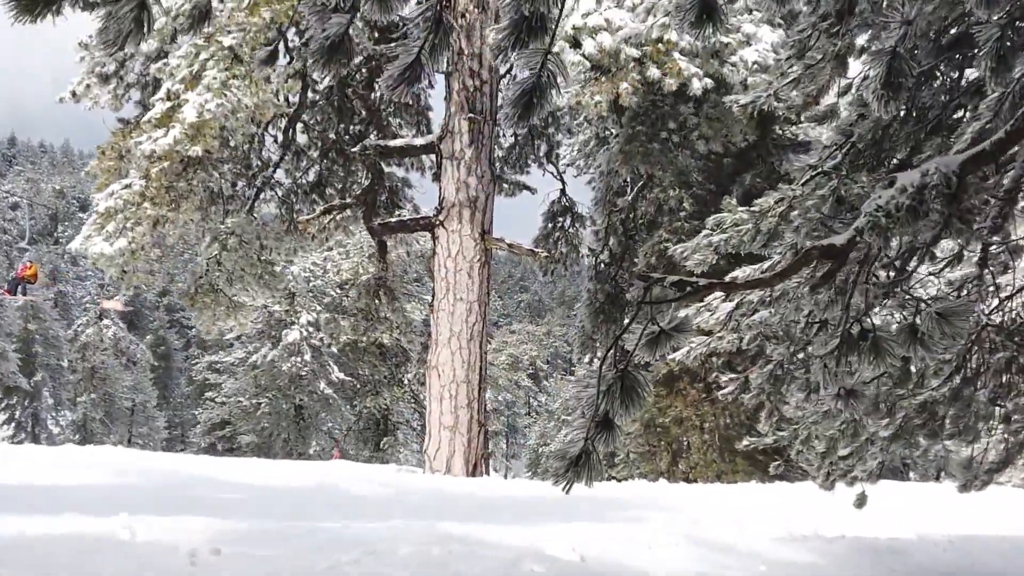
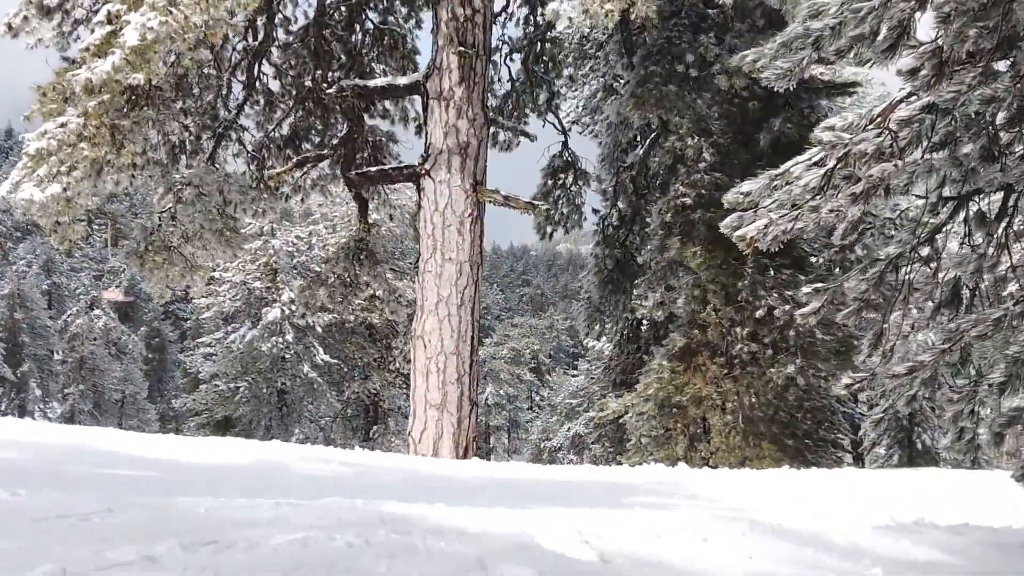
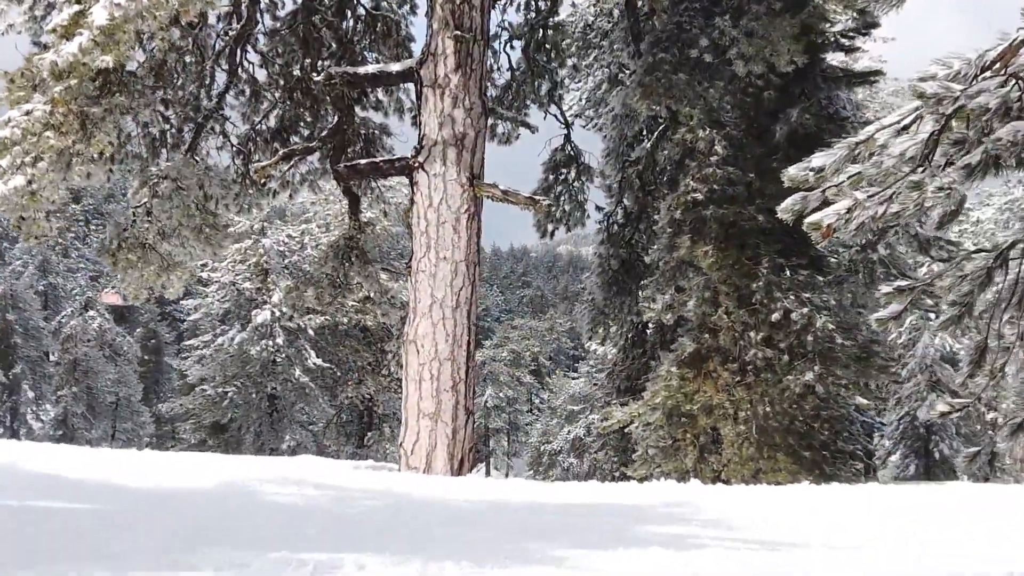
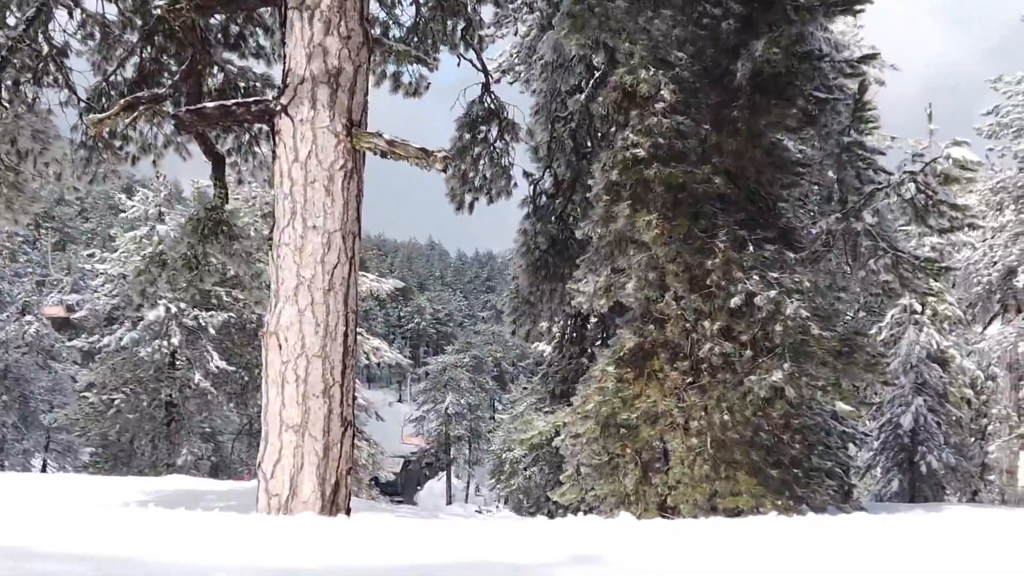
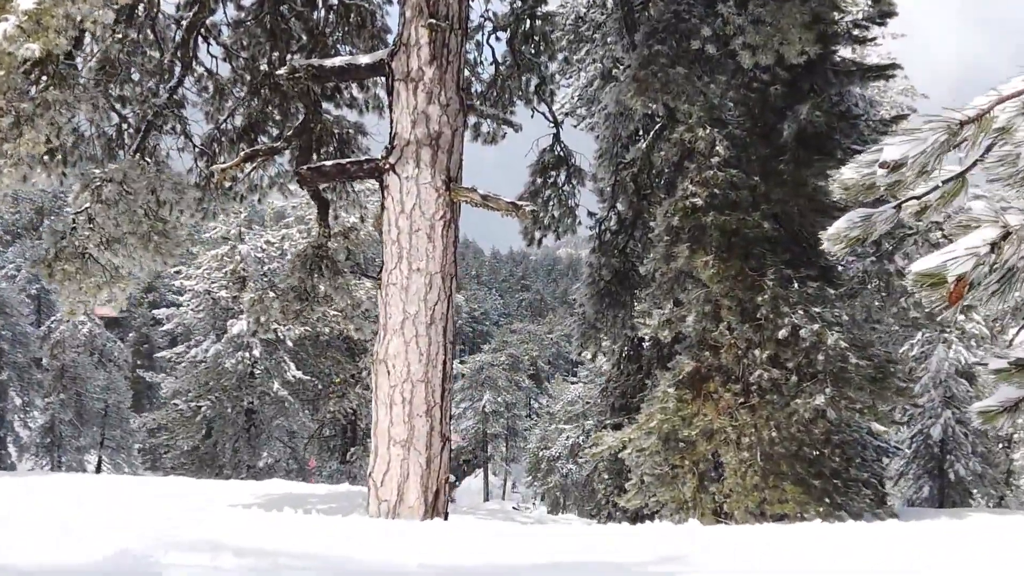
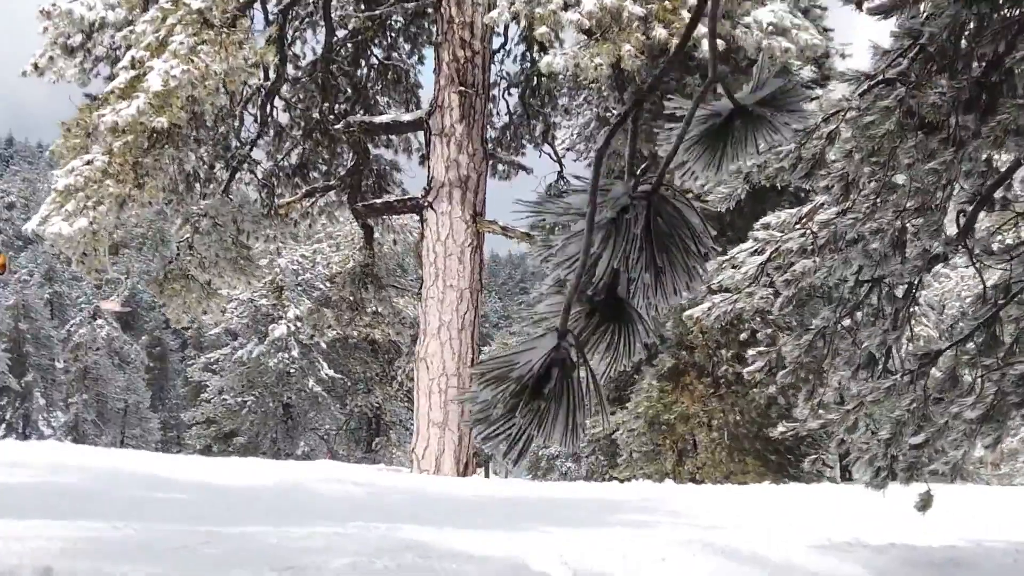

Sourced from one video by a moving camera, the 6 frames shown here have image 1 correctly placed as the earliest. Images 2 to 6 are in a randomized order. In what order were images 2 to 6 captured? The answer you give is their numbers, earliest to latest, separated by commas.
6, 2, 3, 5, 4
